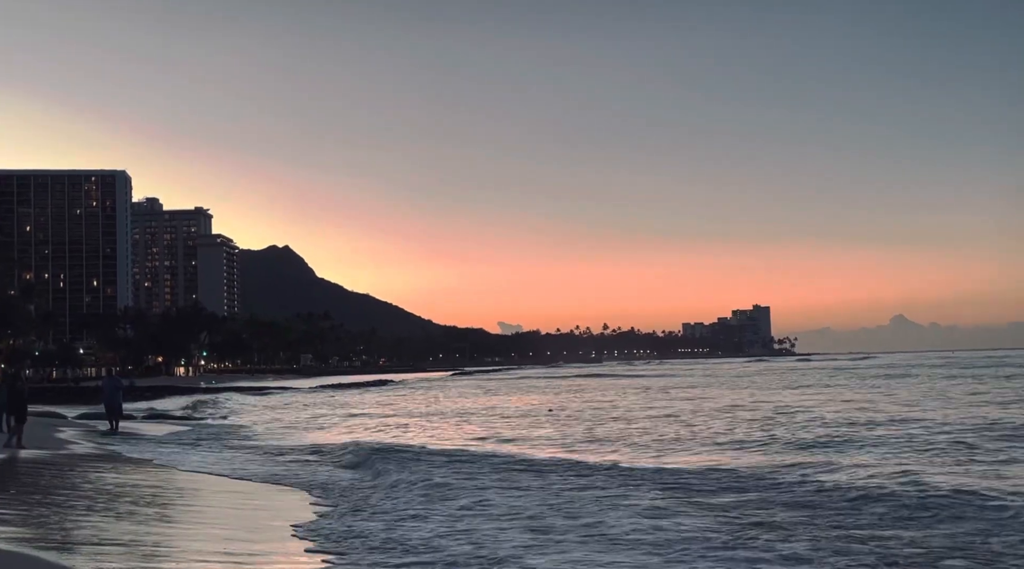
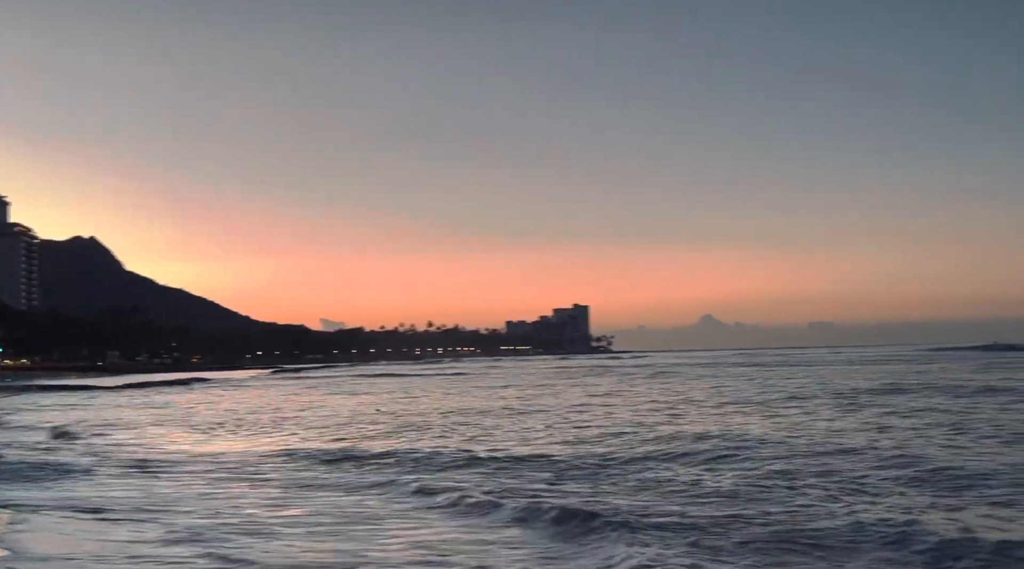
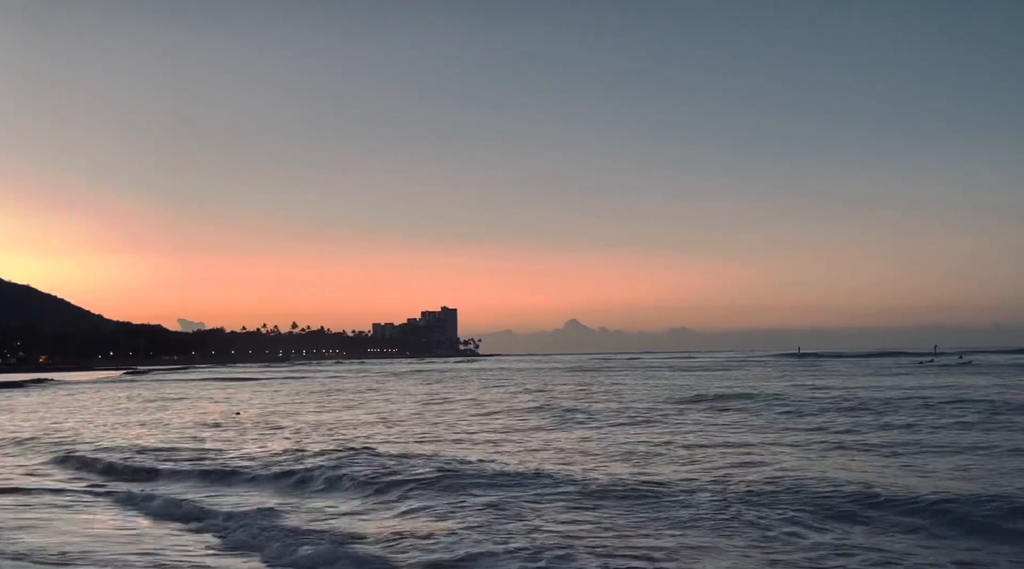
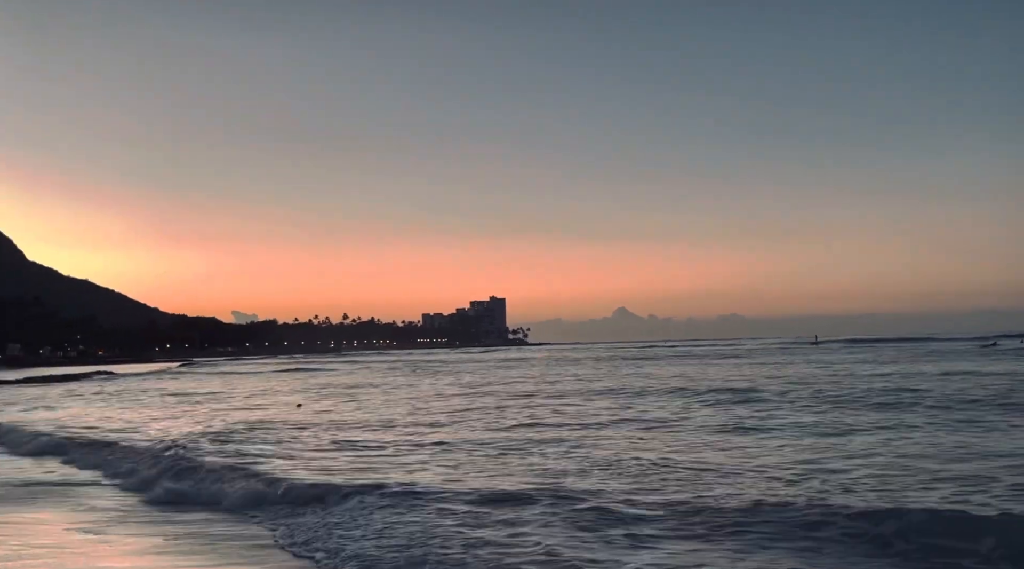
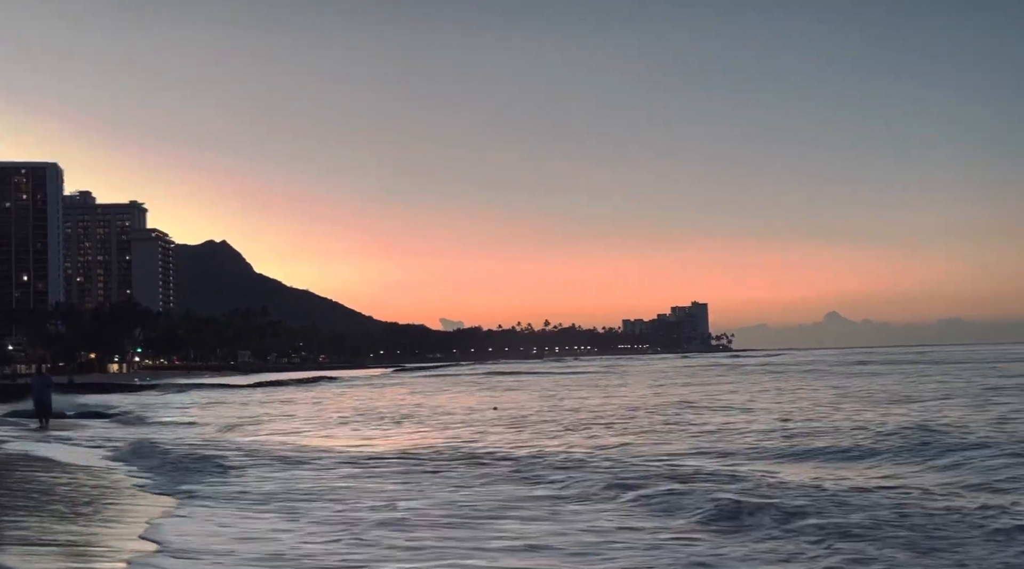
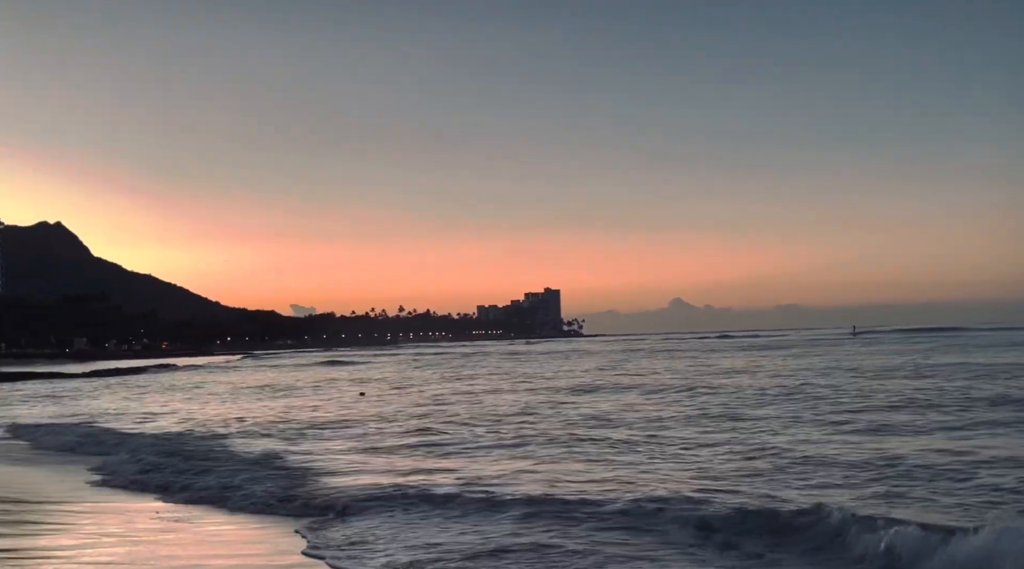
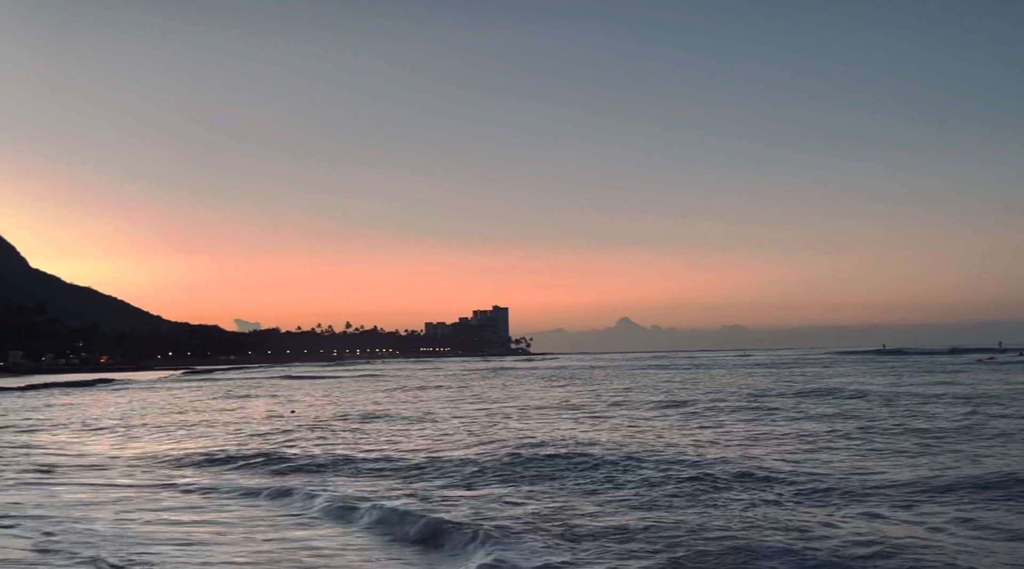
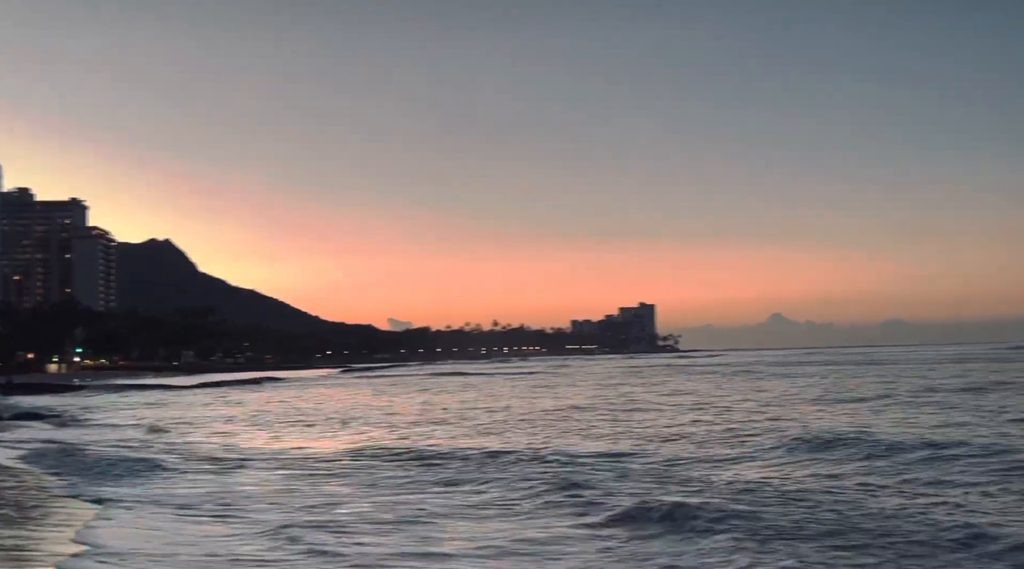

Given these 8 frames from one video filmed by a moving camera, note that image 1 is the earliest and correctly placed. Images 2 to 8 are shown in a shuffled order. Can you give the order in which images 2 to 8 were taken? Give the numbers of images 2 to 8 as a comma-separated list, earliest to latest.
5, 8, 2, 7, 3, 4, 6
